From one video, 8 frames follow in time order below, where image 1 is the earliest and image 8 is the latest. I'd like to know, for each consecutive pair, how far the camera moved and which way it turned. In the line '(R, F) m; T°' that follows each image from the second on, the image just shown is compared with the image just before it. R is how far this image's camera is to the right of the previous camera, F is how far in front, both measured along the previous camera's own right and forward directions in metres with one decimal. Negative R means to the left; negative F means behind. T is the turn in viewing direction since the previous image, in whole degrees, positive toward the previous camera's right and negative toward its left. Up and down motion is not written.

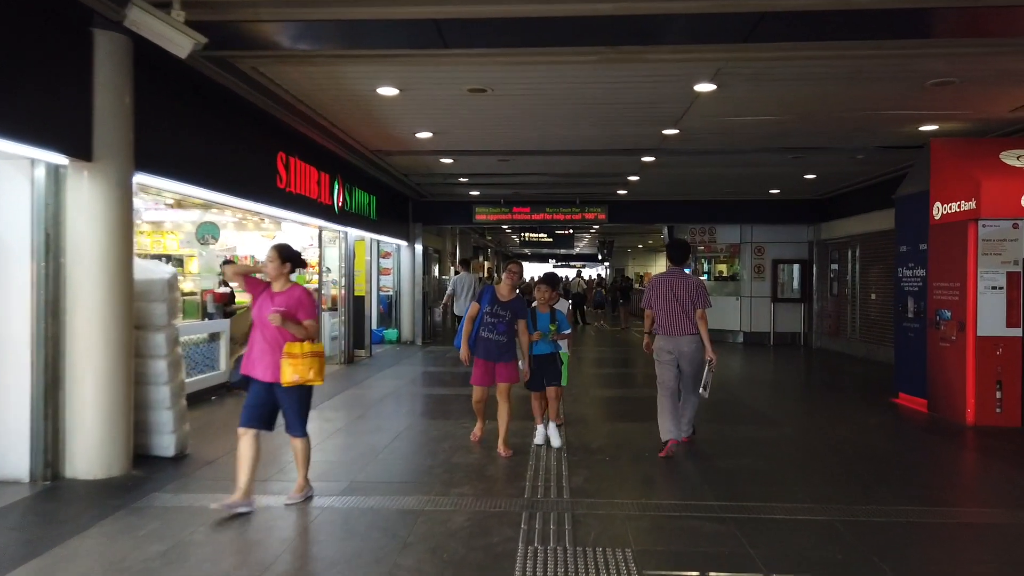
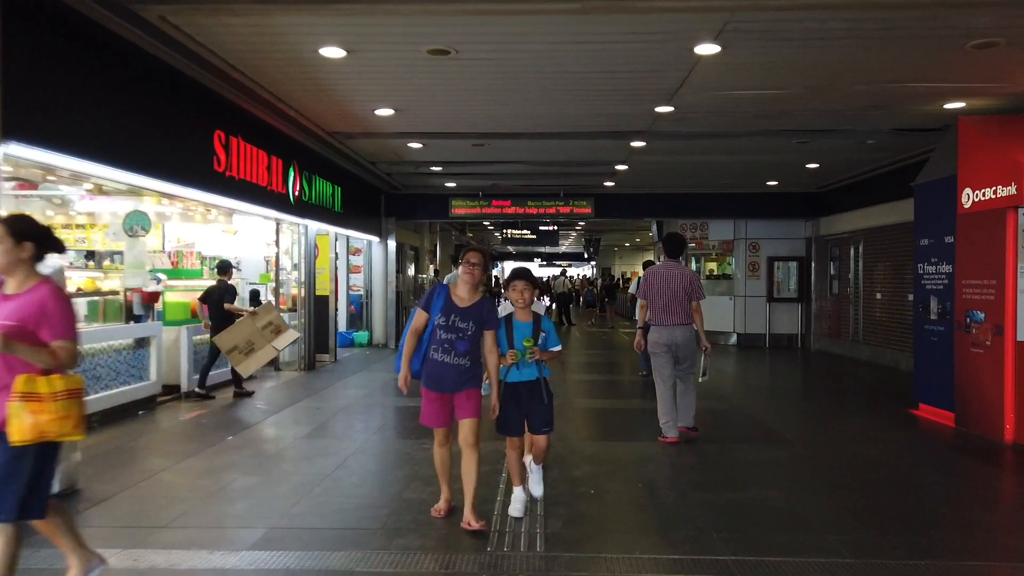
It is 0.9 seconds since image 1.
(+0.2, +1.1) m; +1°
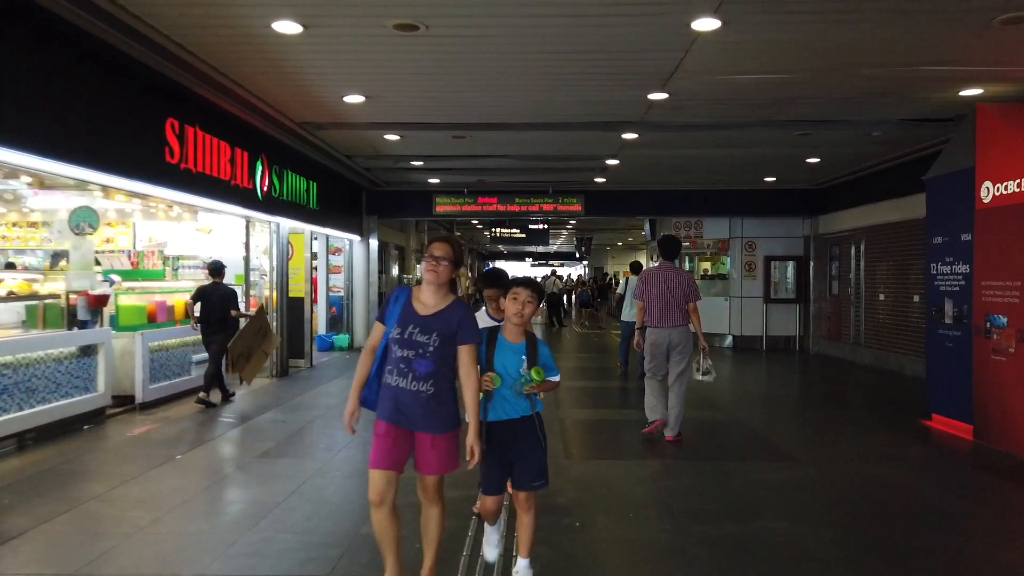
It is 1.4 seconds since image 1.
(+0.1, +0.6) m; +1°
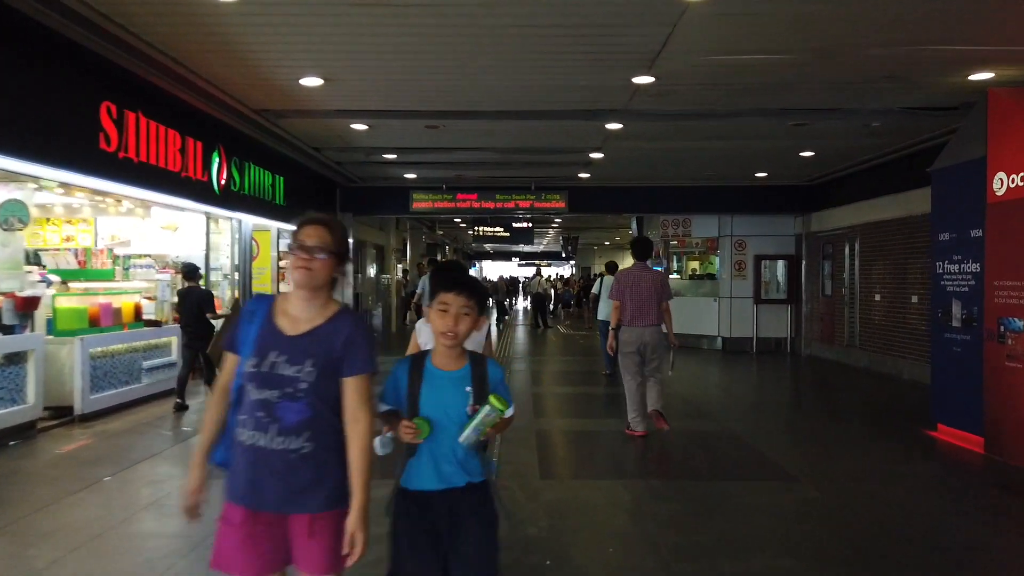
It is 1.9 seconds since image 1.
(+0.1, +0.6) m; +1°
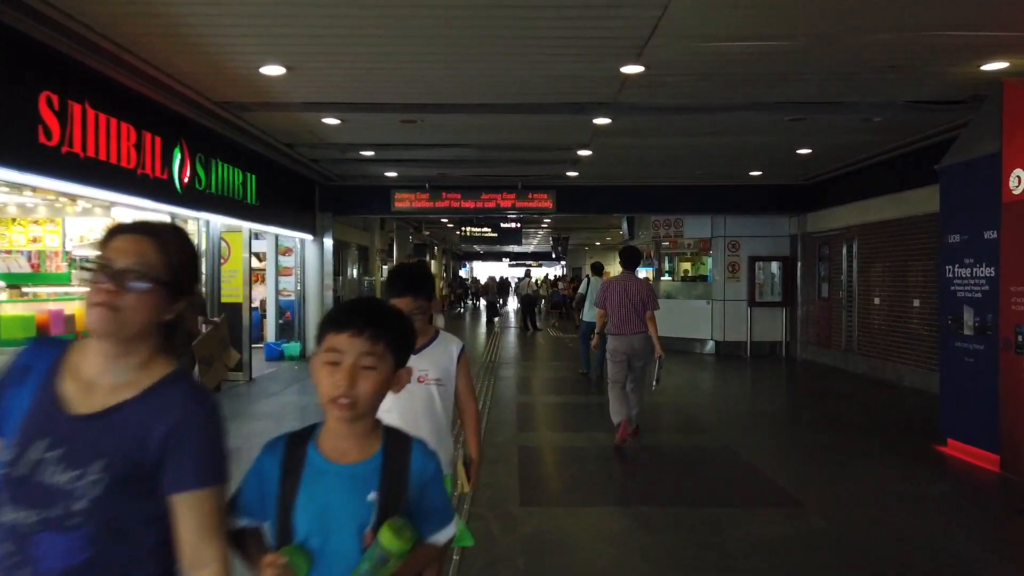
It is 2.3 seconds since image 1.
(+0.1, +0.5) m; +1°
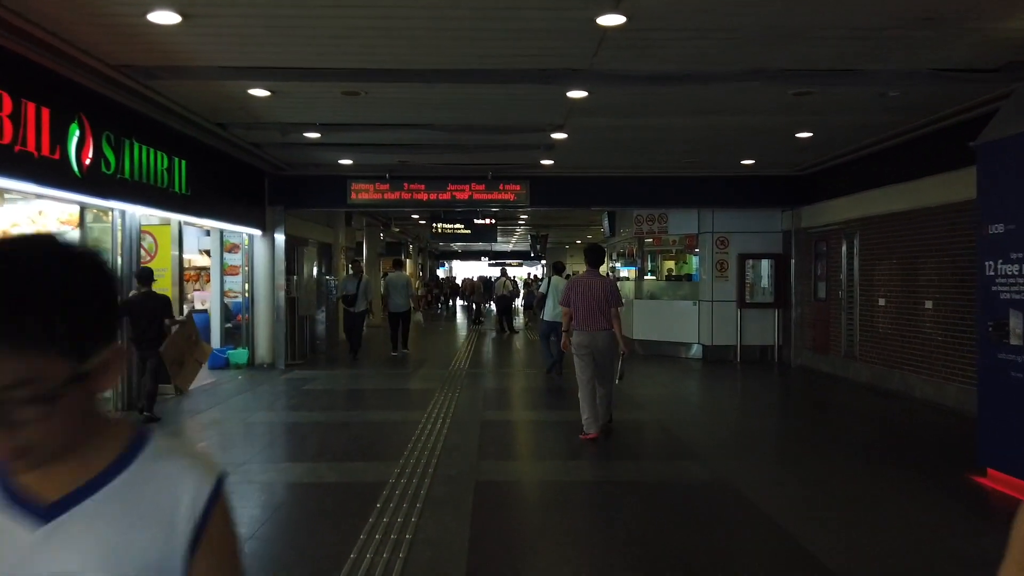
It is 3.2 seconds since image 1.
(+0.2, +1.2) m; +1°
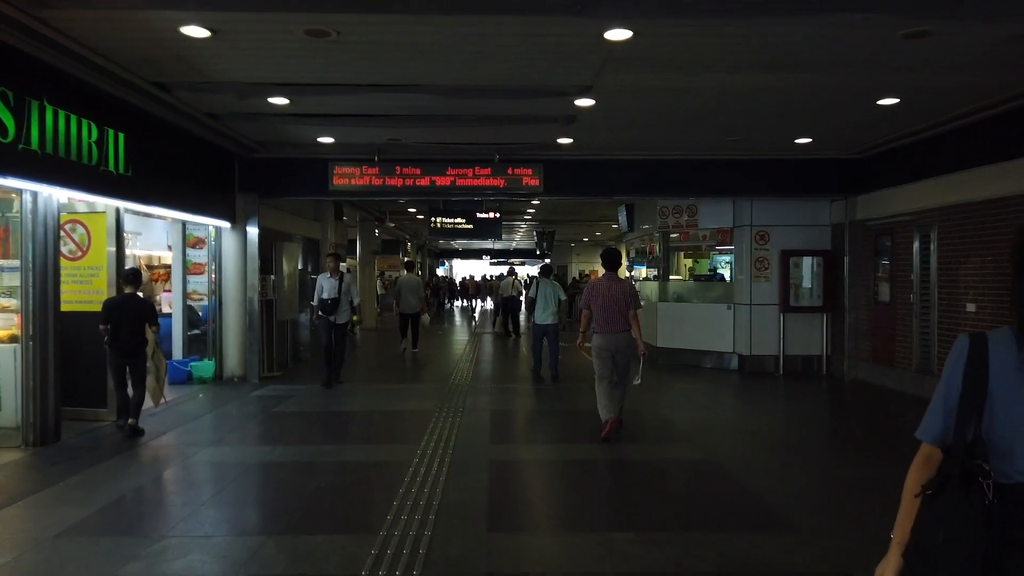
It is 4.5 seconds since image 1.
(-0.1, +1.7) m; 0°
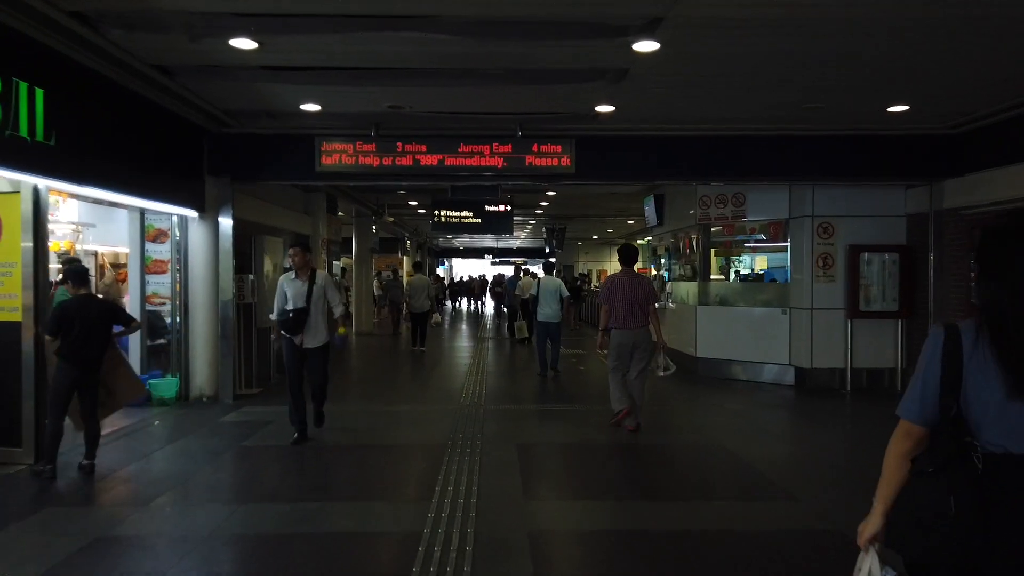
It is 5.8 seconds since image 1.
(-0.3, +1.7) m; 0°
